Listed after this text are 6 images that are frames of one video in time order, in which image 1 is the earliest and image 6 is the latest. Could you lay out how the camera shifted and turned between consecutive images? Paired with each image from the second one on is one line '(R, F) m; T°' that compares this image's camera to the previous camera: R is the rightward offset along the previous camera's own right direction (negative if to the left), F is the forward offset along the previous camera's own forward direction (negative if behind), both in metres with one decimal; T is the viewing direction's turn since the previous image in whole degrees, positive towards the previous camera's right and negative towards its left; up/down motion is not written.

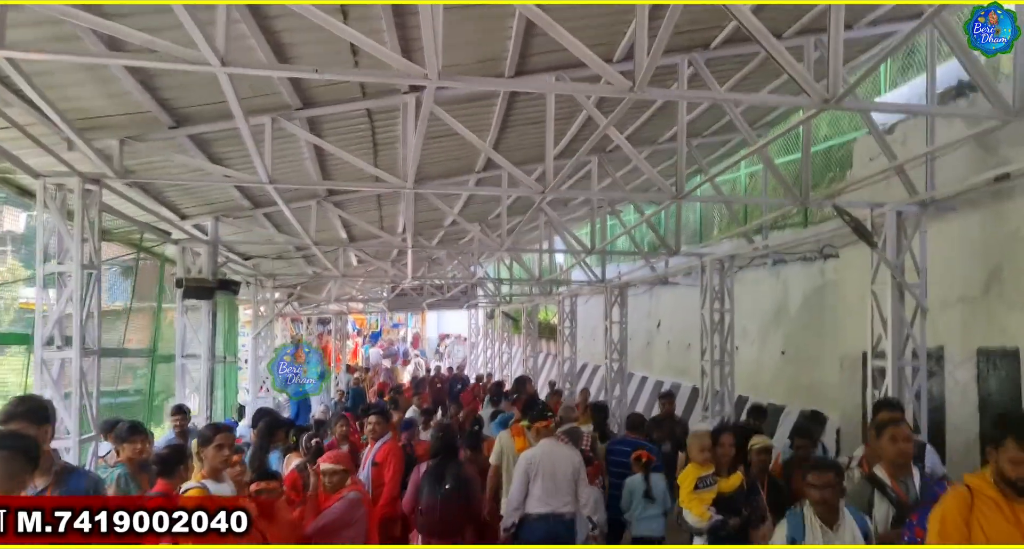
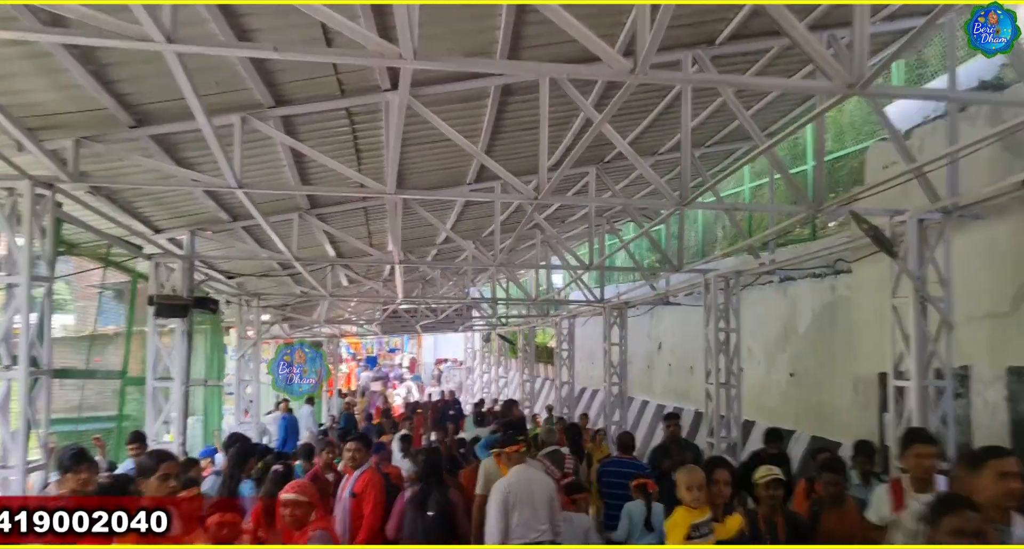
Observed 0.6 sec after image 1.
(0.0, +0.5) m; 0°
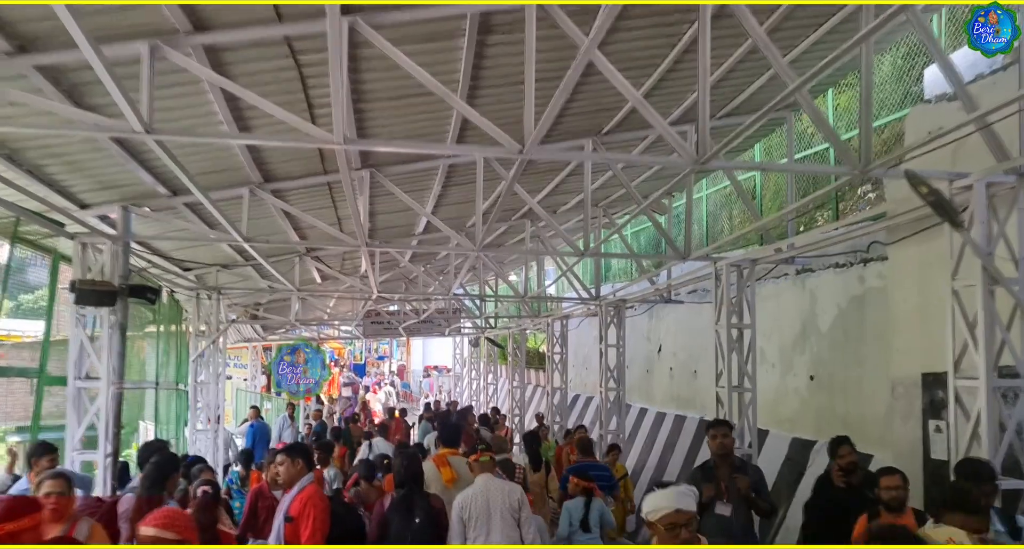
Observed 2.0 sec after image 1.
(+0.1, +1.1) m; 0°
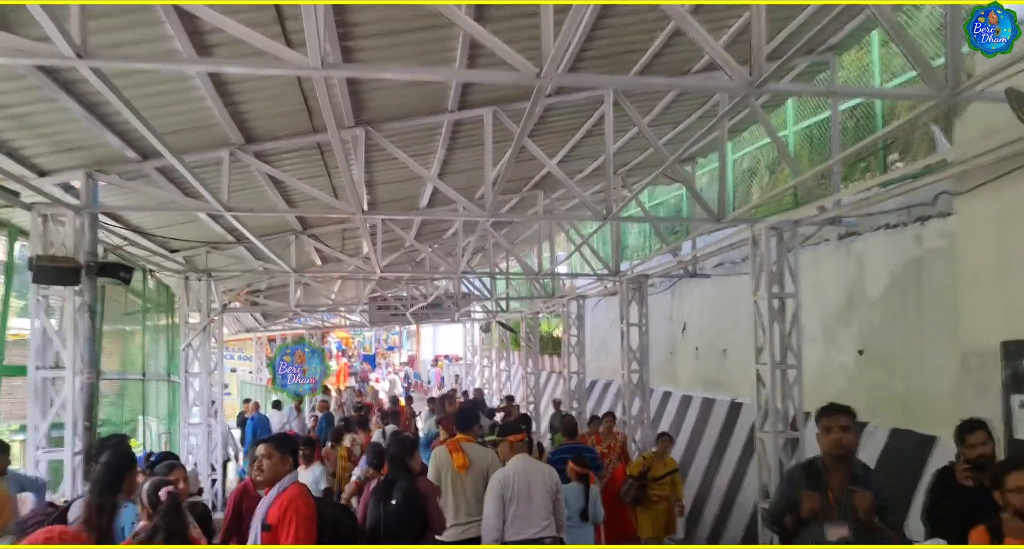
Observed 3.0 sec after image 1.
(0.0, +0.8) m; -1°
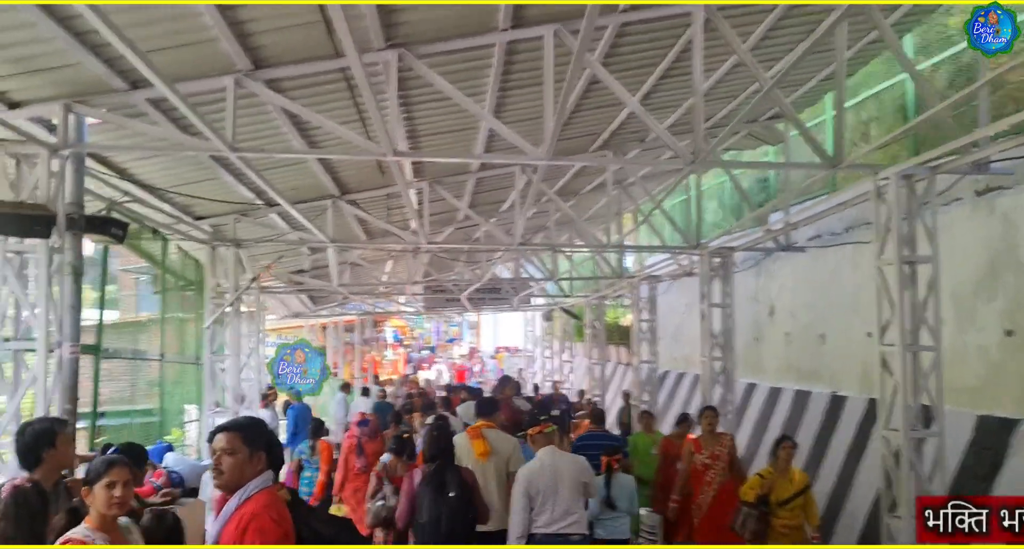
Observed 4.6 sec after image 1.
(0.0, +1.3) m; -4°
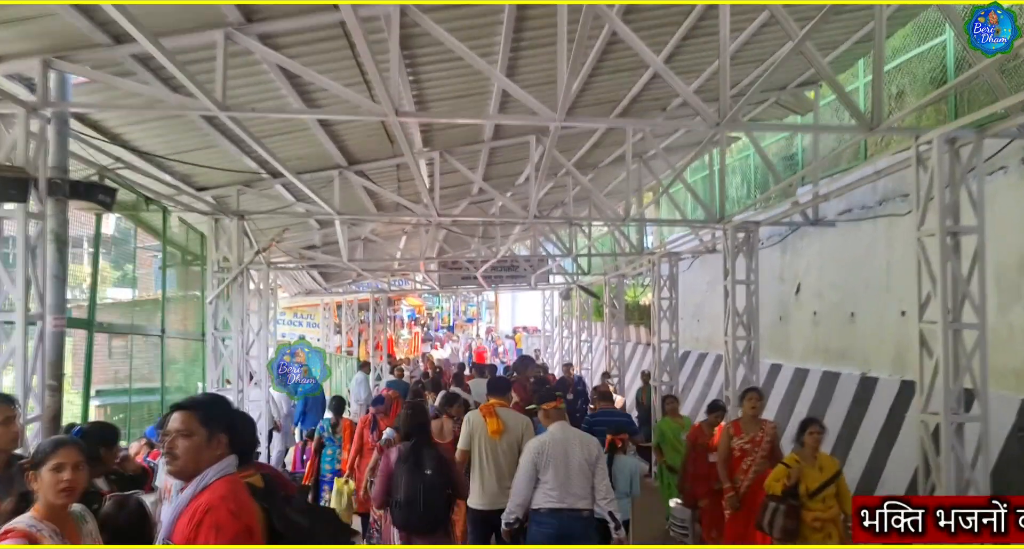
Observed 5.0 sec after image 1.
(+0.1, +0.4) m; -1°
